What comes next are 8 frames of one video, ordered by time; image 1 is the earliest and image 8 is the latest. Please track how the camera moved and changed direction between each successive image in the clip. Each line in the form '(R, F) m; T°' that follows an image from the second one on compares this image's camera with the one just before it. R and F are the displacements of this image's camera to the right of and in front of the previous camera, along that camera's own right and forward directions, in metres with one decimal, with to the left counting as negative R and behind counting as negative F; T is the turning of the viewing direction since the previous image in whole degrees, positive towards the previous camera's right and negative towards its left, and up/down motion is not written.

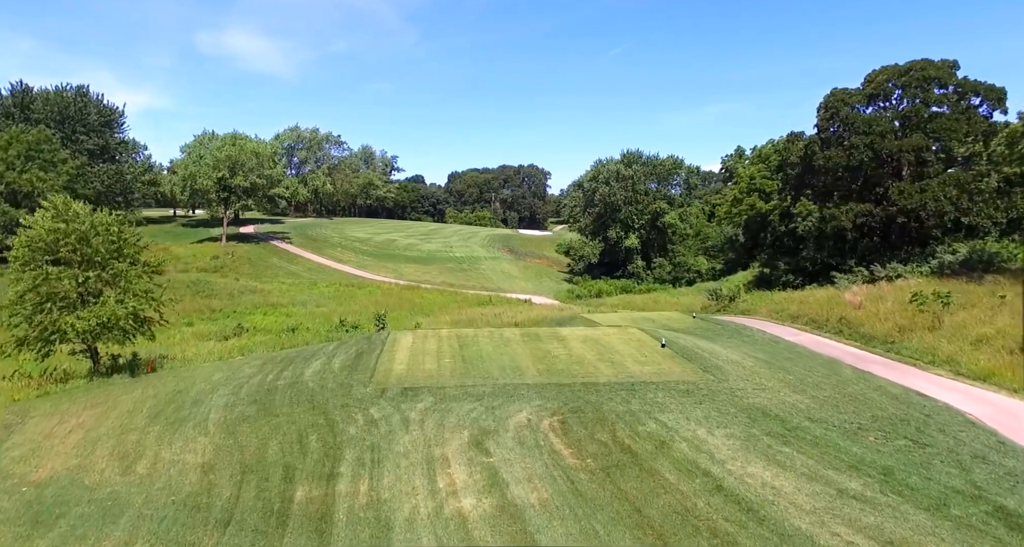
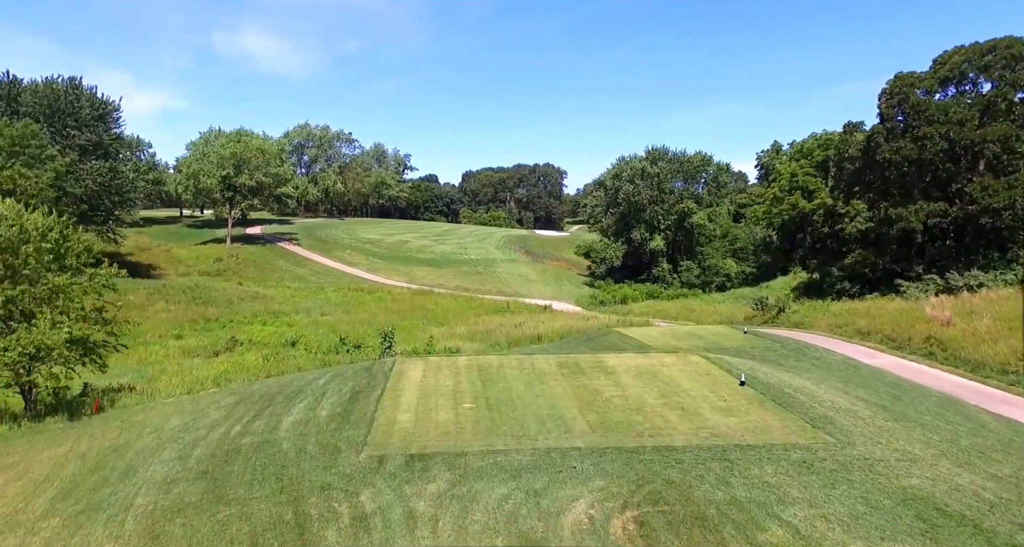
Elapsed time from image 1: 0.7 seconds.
(-0.4, +2.9) m; -1°
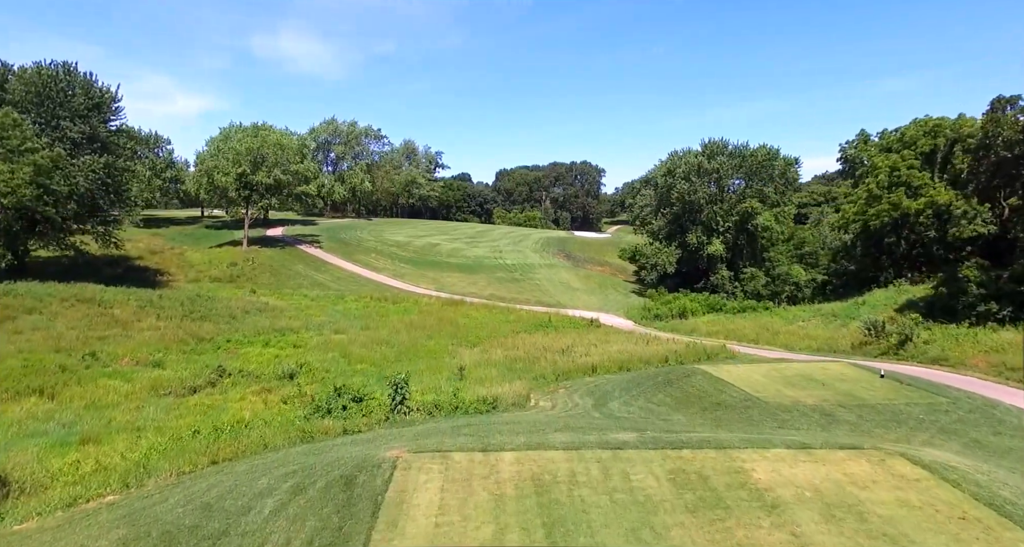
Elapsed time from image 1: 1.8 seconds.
(-0.5, +5.1) m; -3°
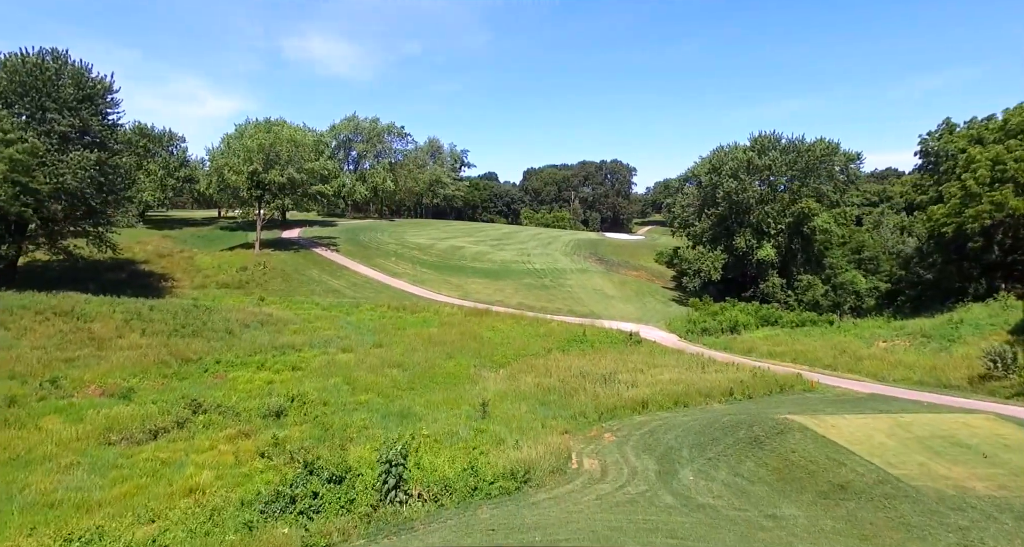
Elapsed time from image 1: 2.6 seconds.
(-0.2, +3.8) m; -2°
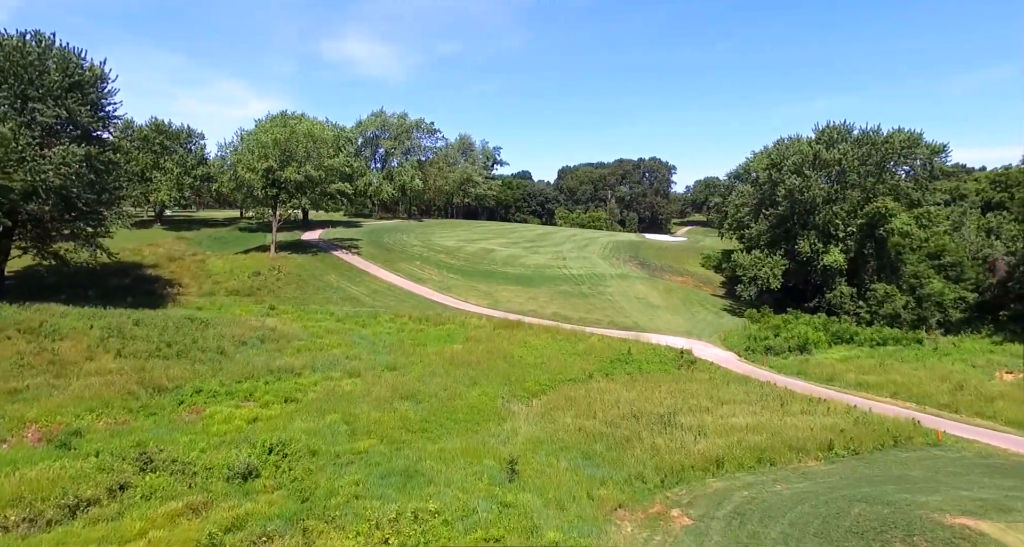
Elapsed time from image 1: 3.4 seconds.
(-0.1, +4.1) m; -3°
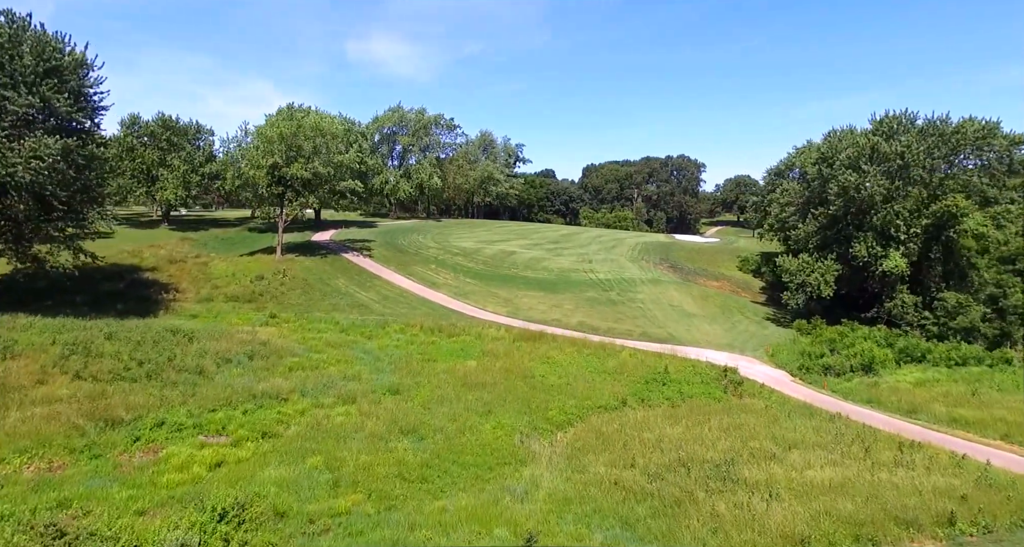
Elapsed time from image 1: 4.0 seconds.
(+0.1, +3.3) m; -2°
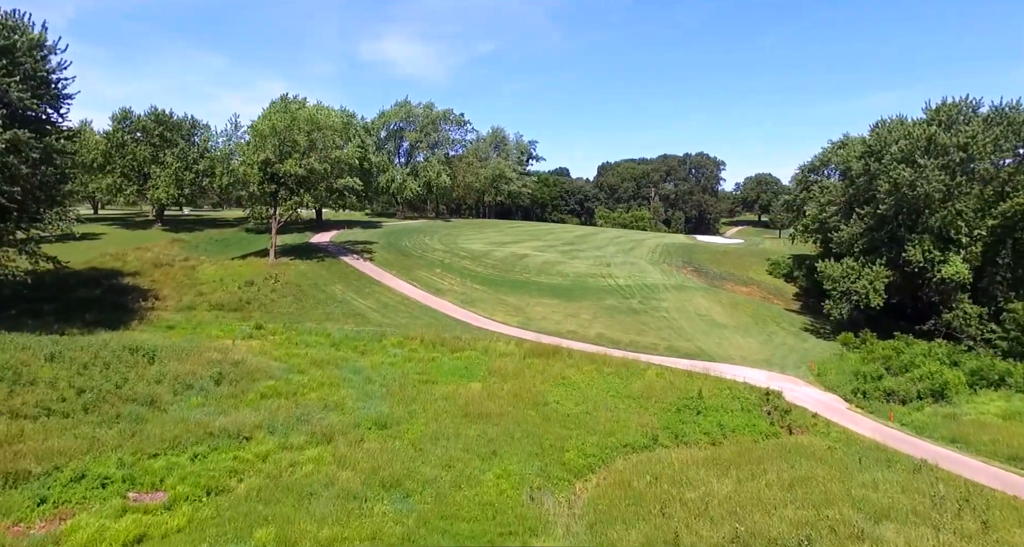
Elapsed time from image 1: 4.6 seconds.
(+0.1, +3.4) m; -1°
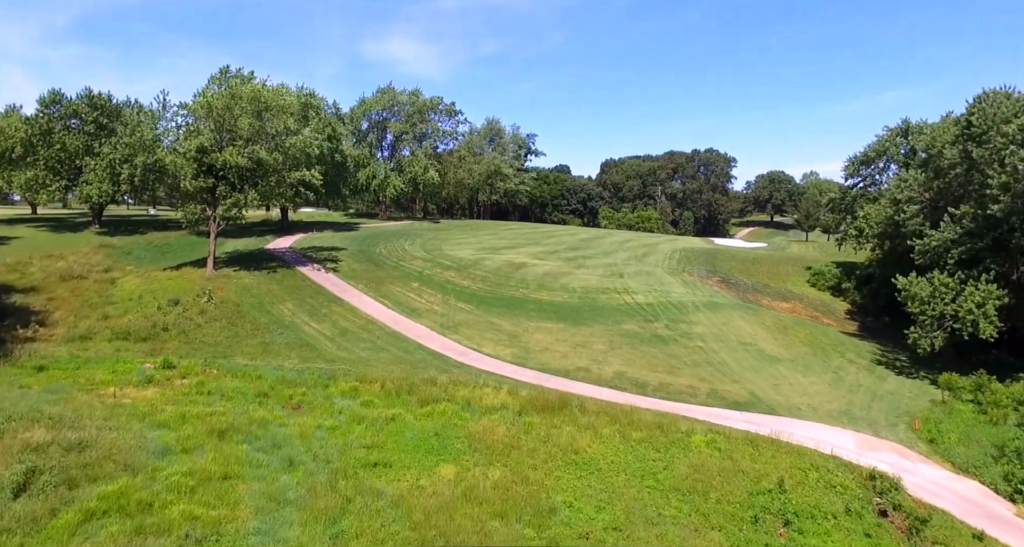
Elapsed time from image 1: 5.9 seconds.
(+0.2, +7.4) m; 0°
